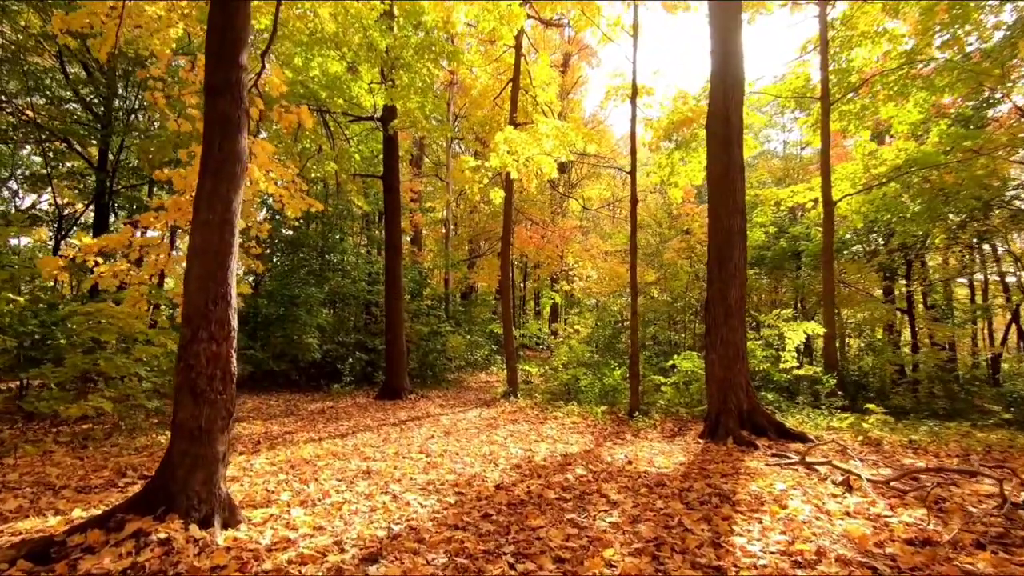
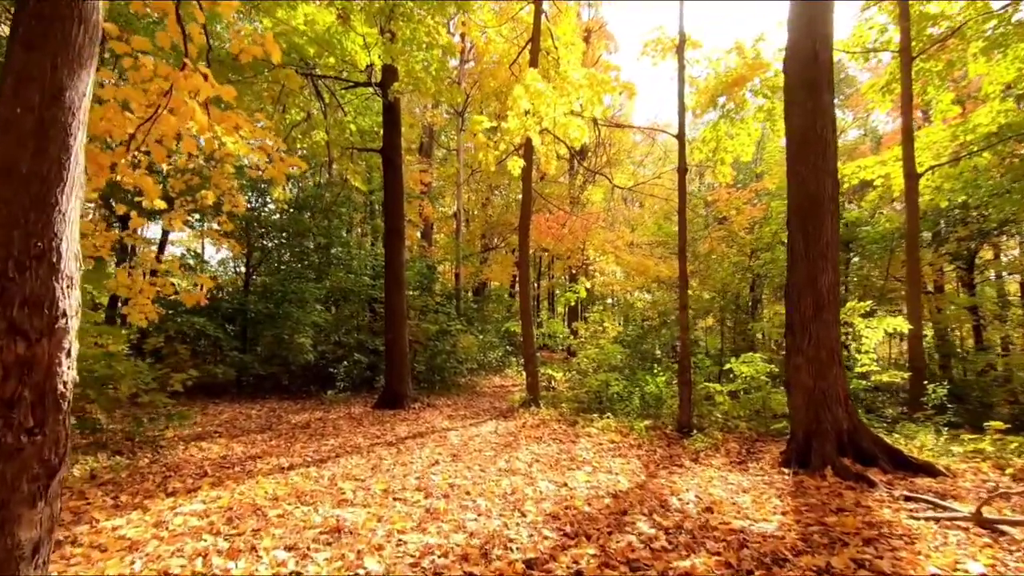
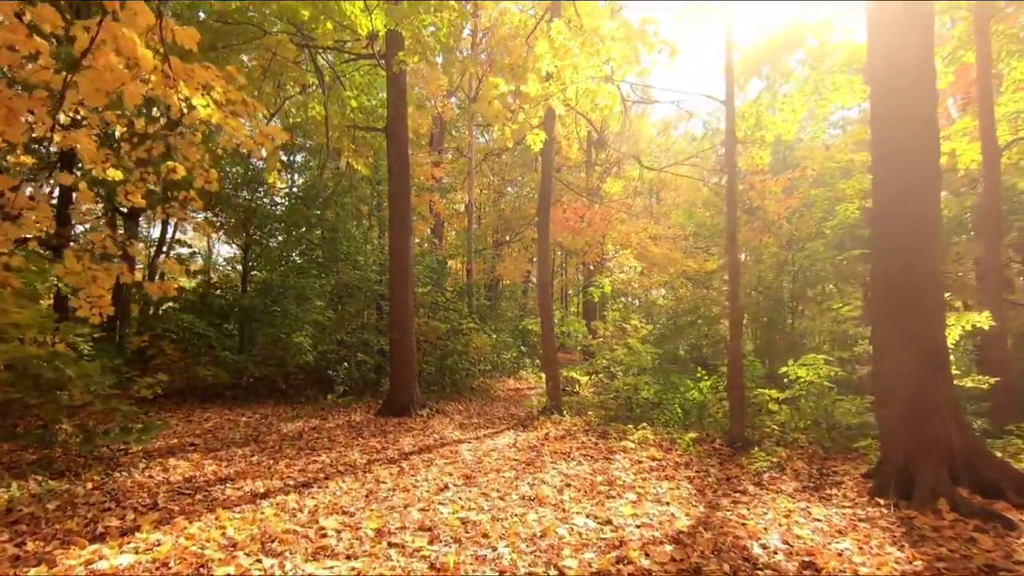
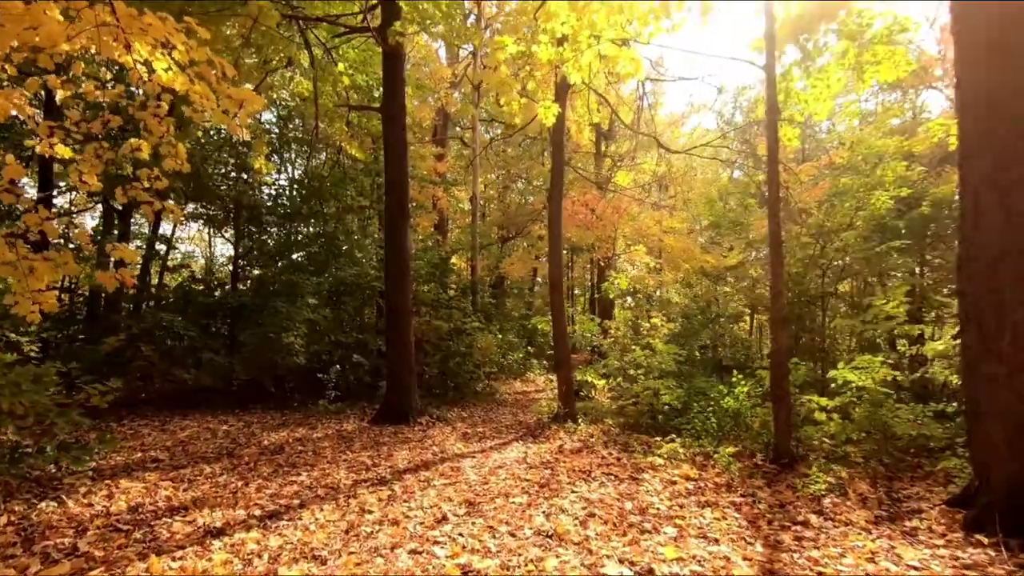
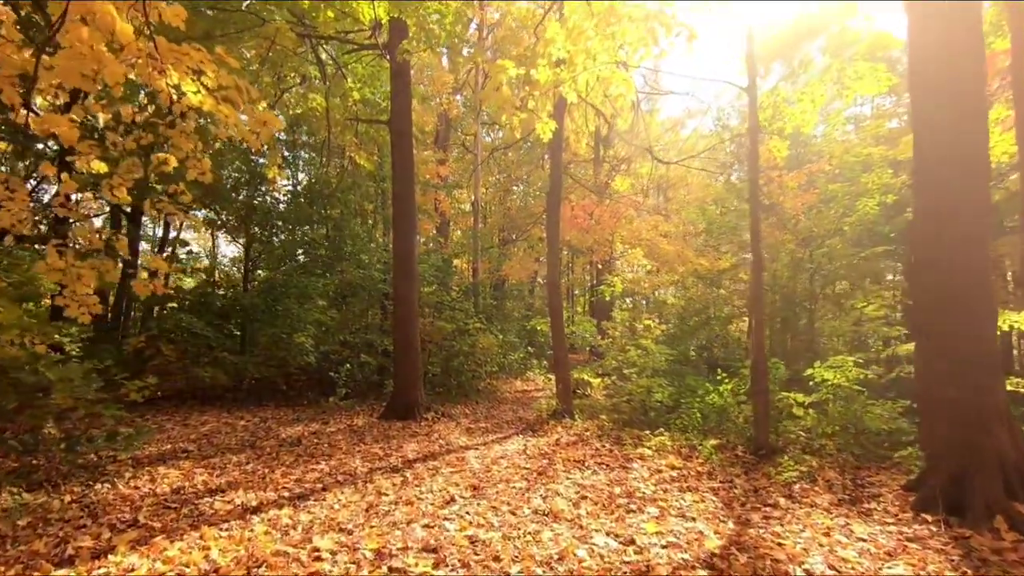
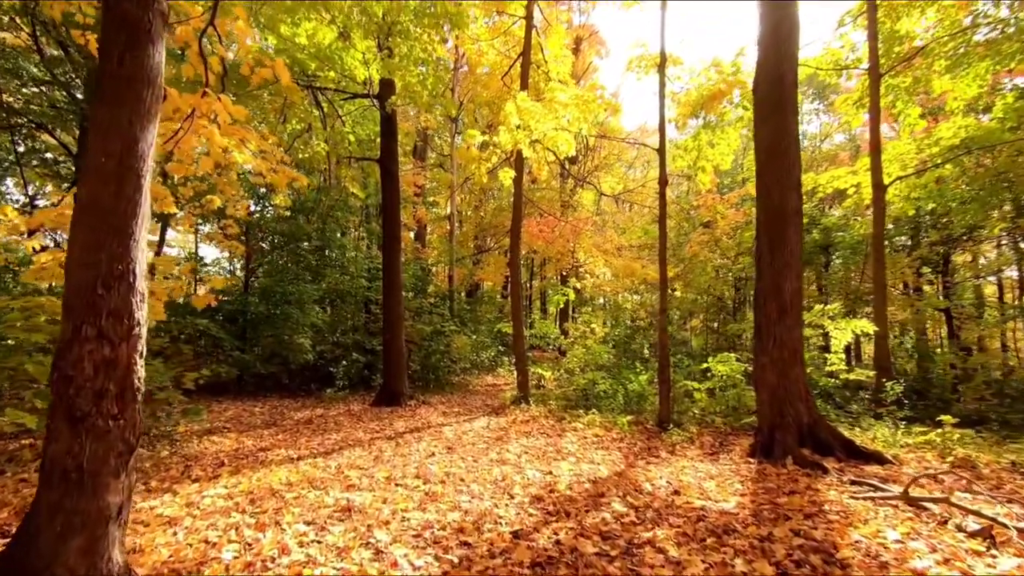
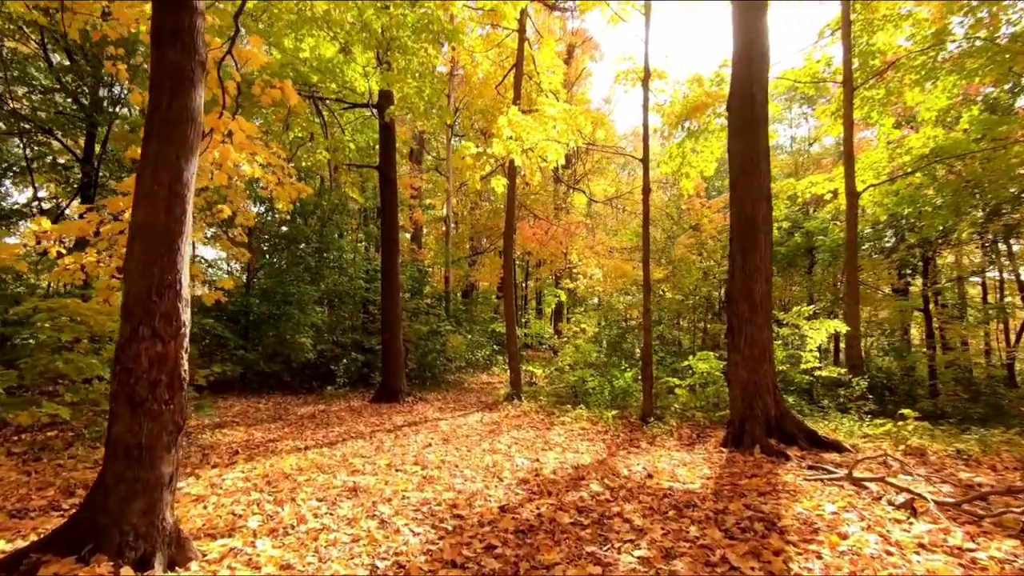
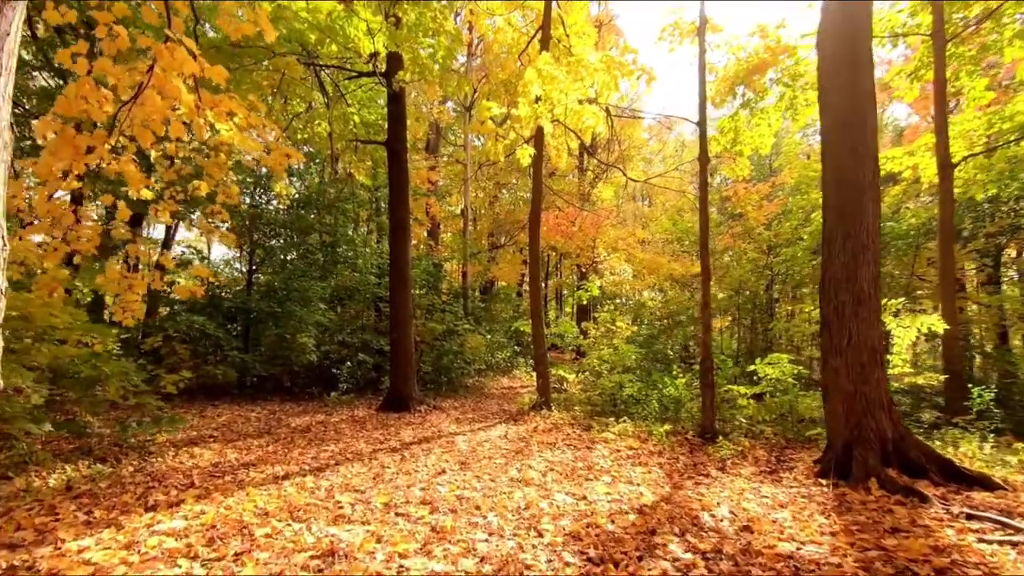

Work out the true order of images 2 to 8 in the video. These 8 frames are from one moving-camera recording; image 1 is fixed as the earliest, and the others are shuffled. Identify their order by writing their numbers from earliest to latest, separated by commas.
7, 6, 2, 8, 3, 5, 4
